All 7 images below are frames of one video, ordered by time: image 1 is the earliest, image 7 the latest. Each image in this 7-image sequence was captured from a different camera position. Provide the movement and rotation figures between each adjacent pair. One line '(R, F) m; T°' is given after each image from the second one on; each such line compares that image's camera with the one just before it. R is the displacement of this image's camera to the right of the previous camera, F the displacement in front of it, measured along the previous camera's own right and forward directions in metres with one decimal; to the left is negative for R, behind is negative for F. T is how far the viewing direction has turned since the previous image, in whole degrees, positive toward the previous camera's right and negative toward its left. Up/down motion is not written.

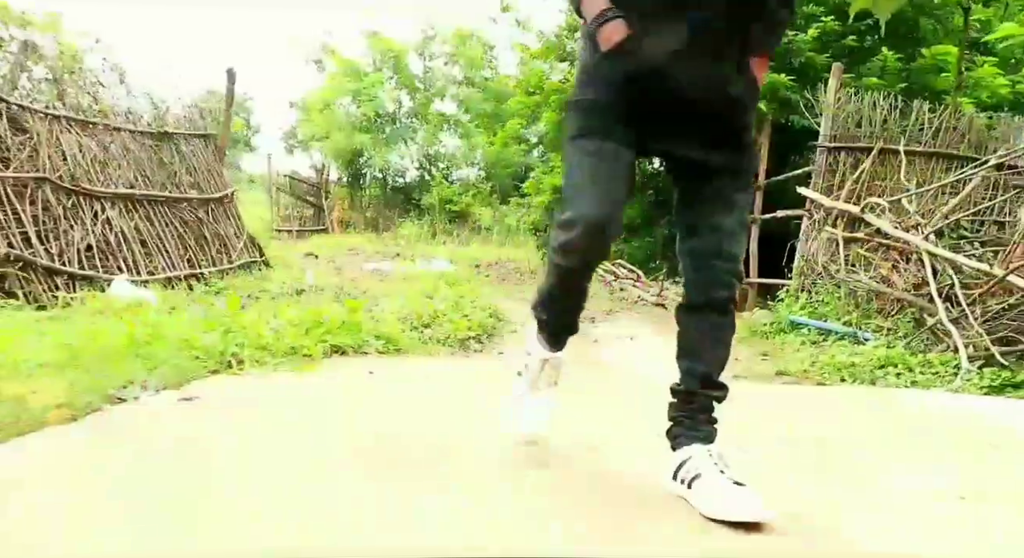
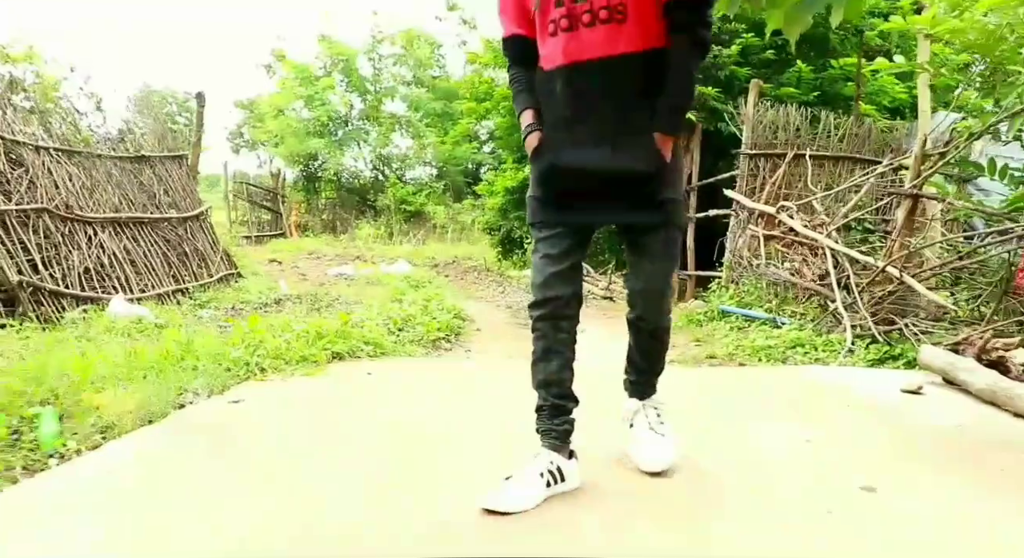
(-0.1, -0.5) m; +4°
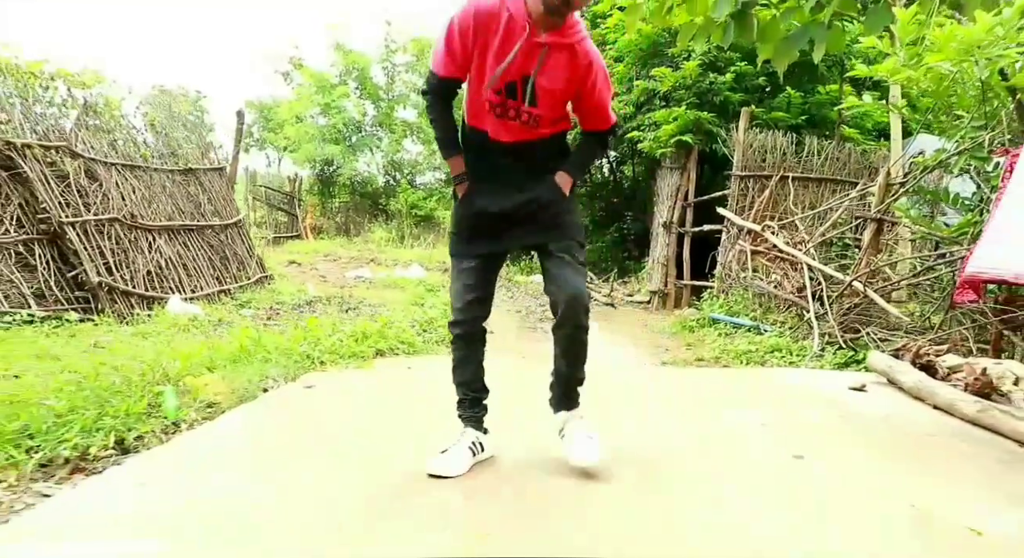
(-0.1, -0.5) m; 0°
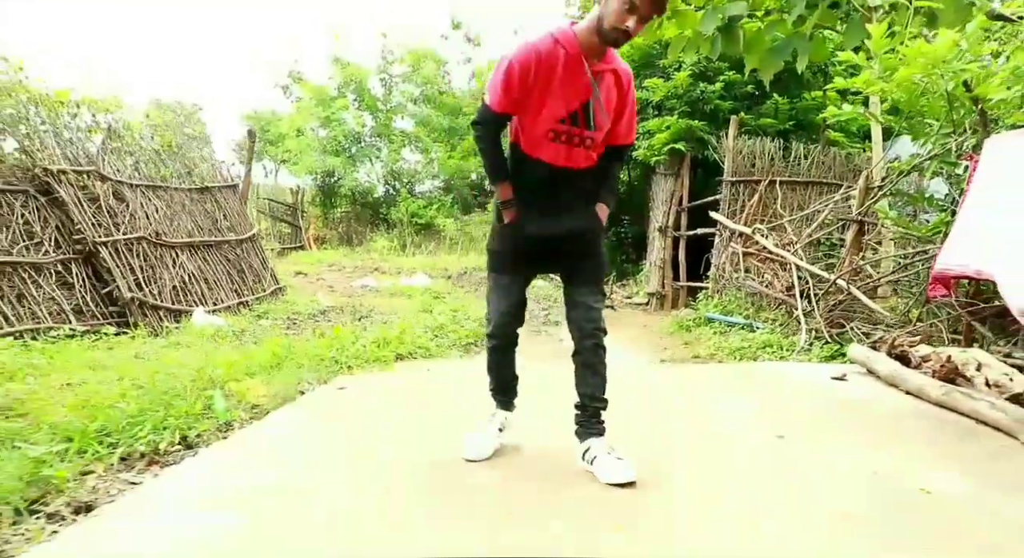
(0.0, -0.3) m; 0°
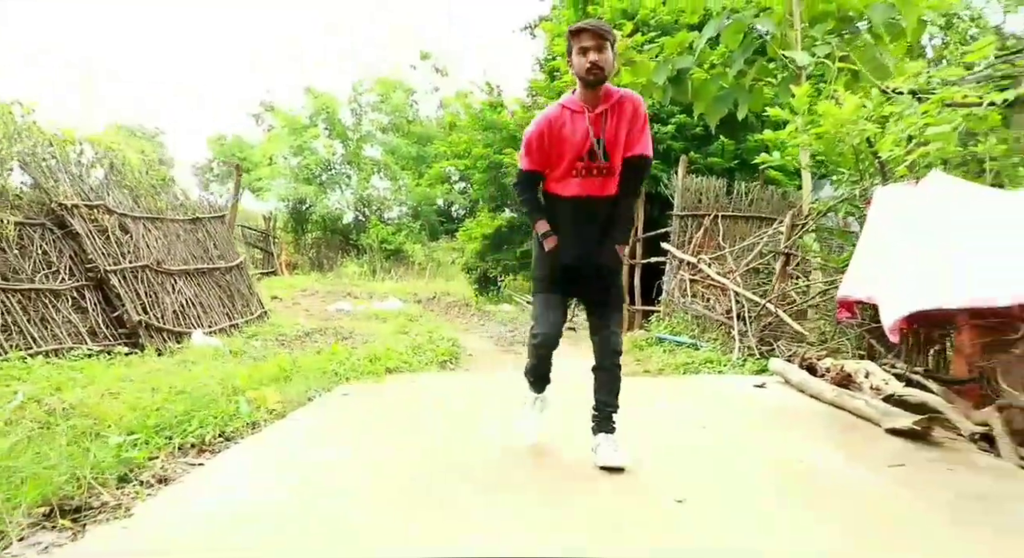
(-0.1, -0.6) m; +3°
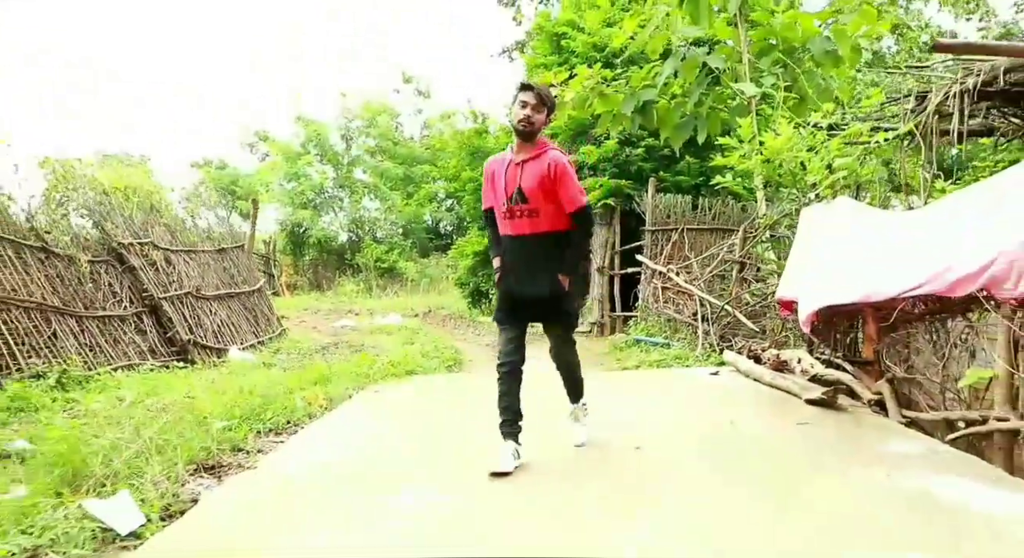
(-0.1, -0.9) m; +1°
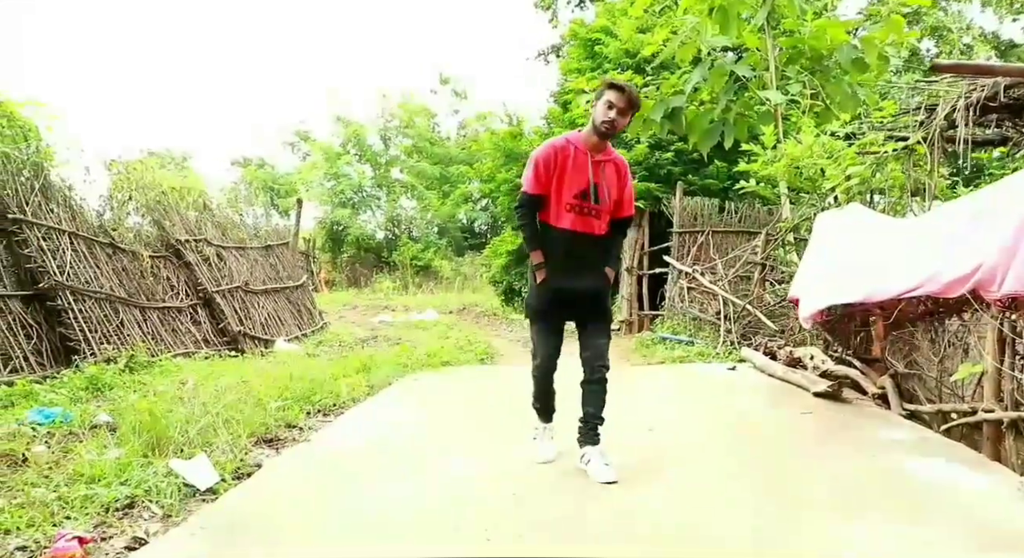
(0.0, -0.3) m; -3°
